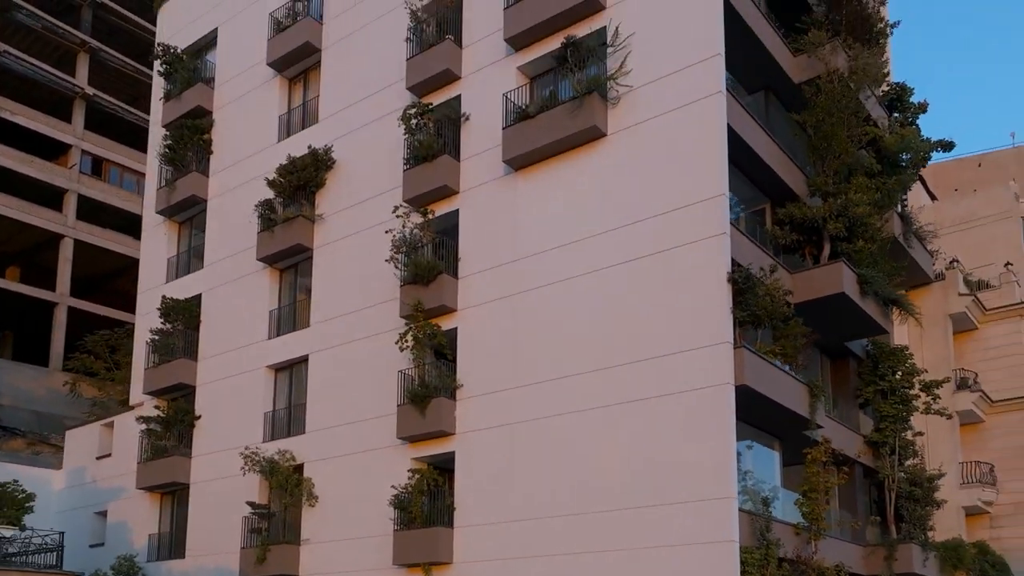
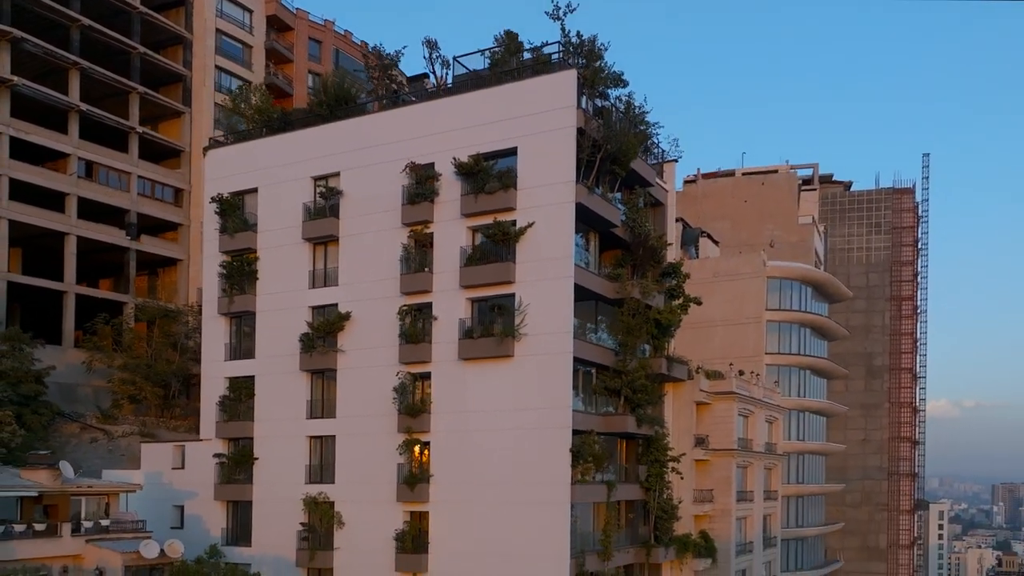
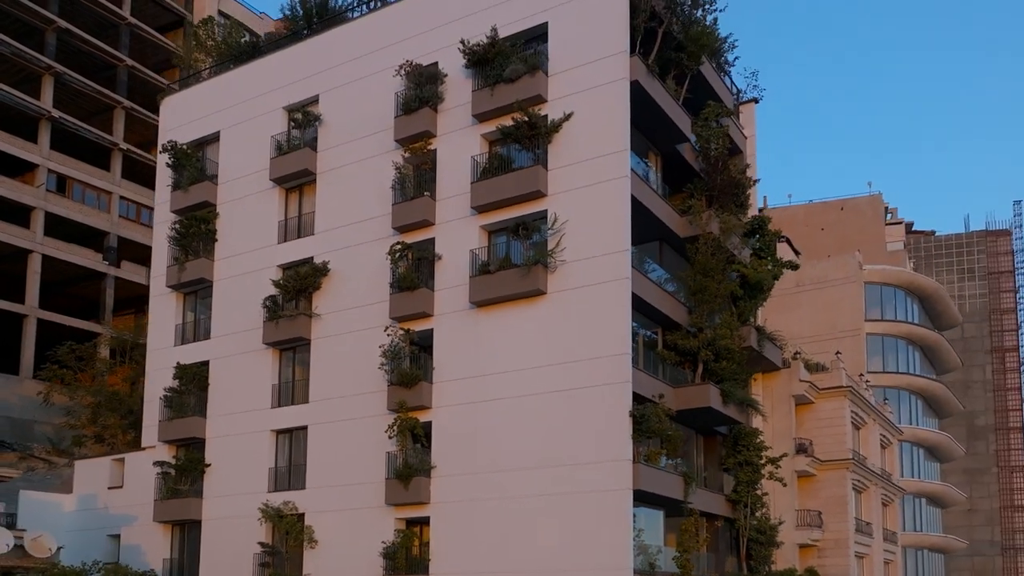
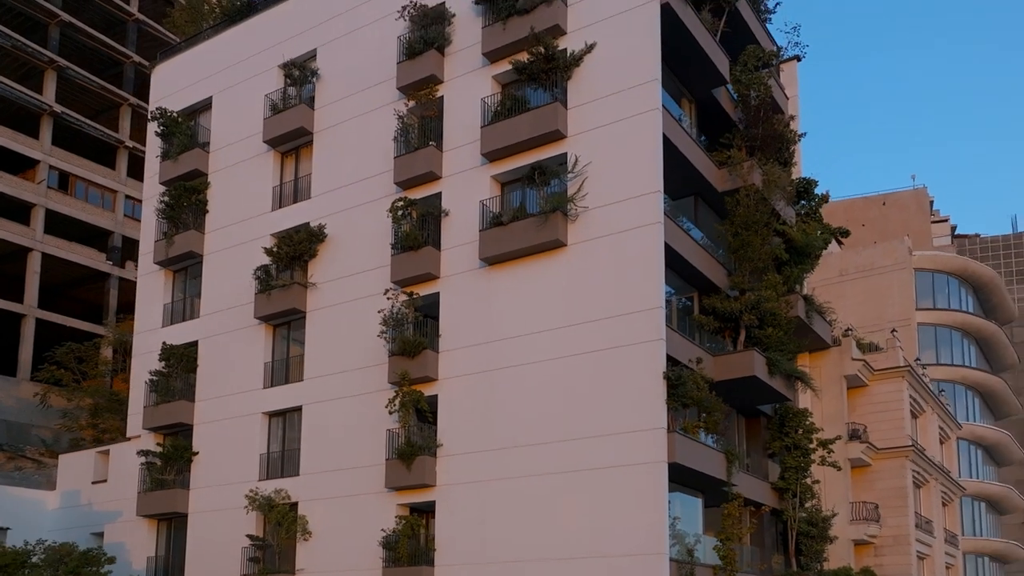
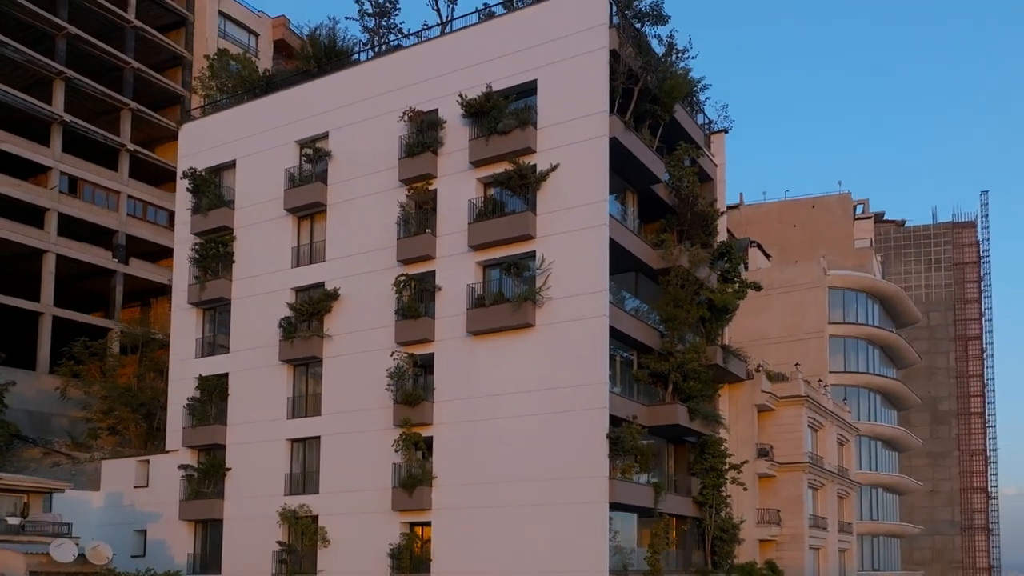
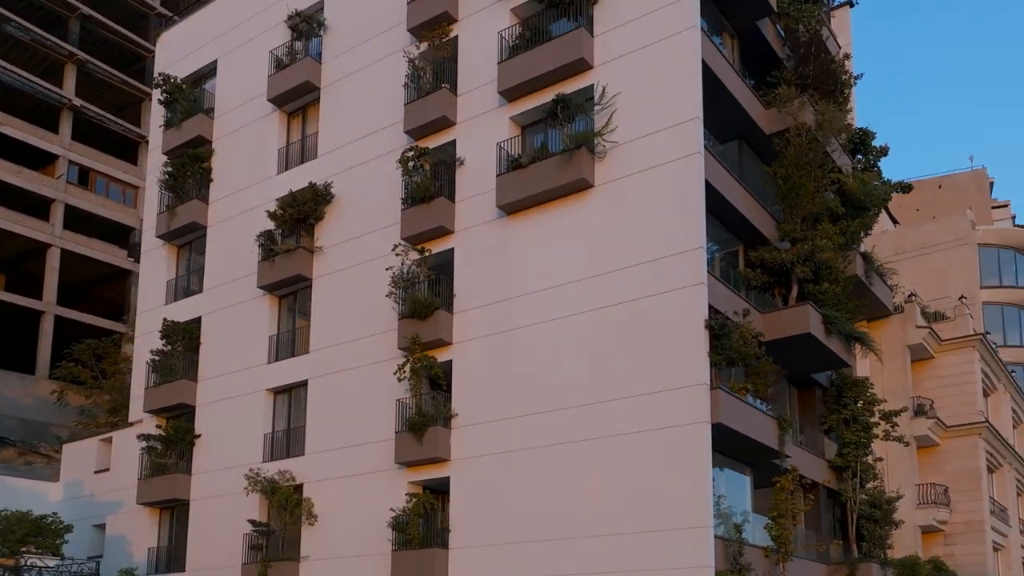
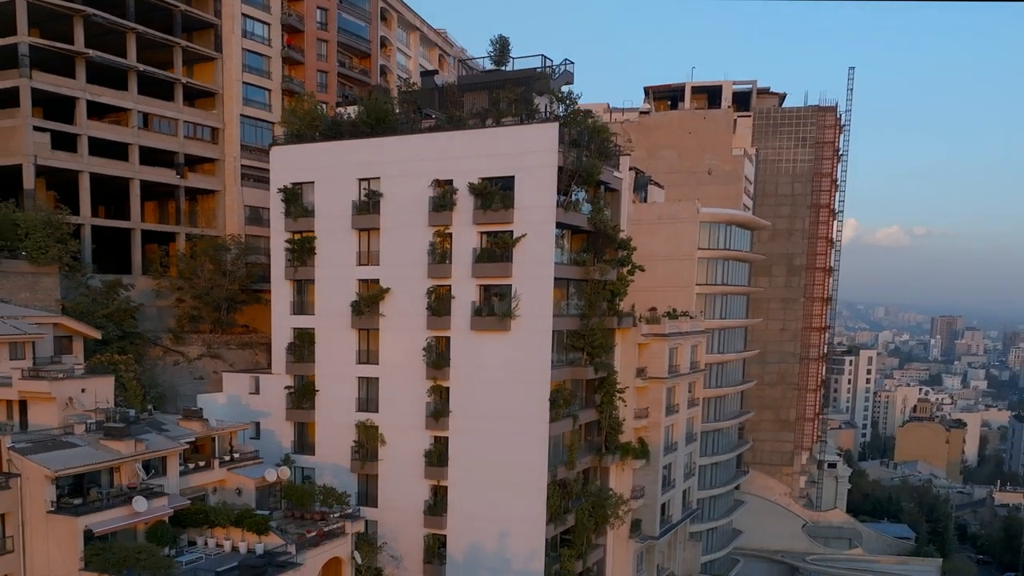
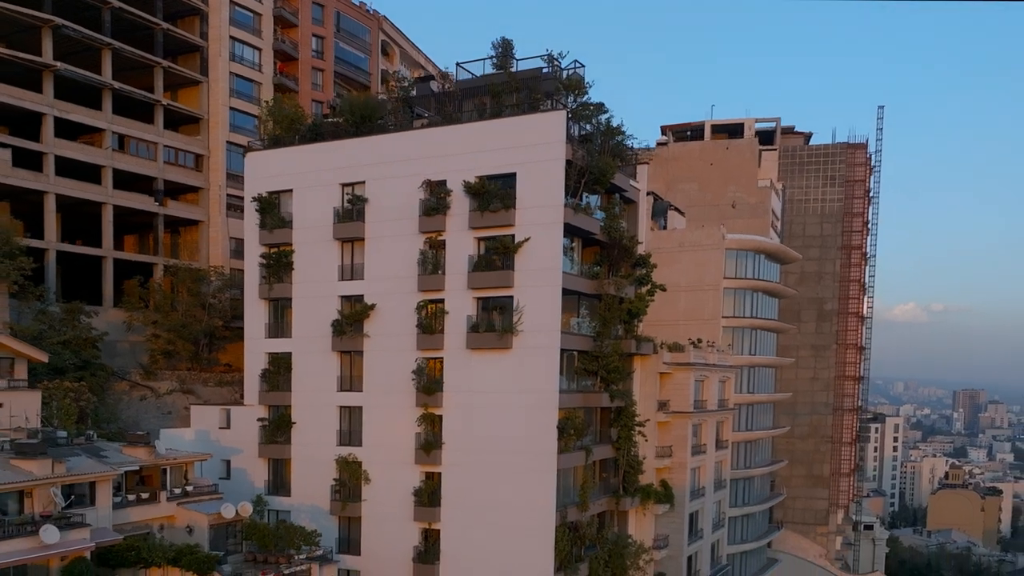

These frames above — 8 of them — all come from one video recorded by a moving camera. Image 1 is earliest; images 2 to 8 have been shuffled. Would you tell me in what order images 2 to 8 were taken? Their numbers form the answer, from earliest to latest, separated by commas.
6, 4, 3, 5, 2, 8, 7
